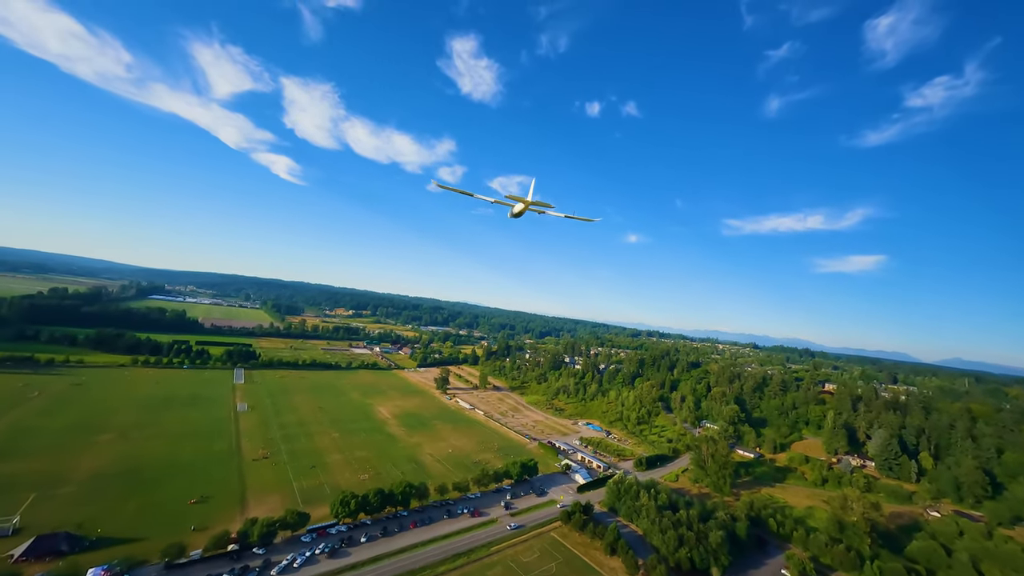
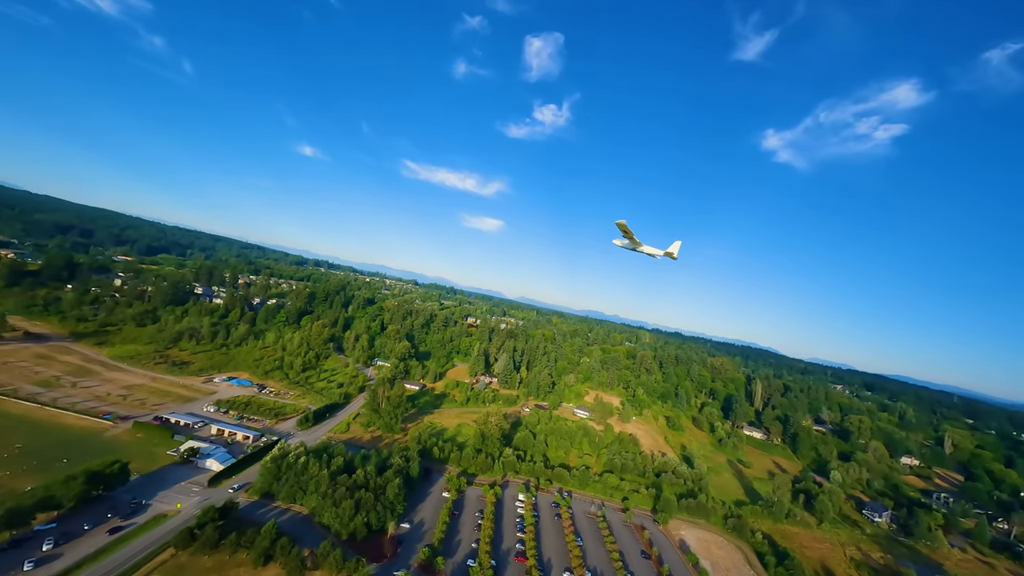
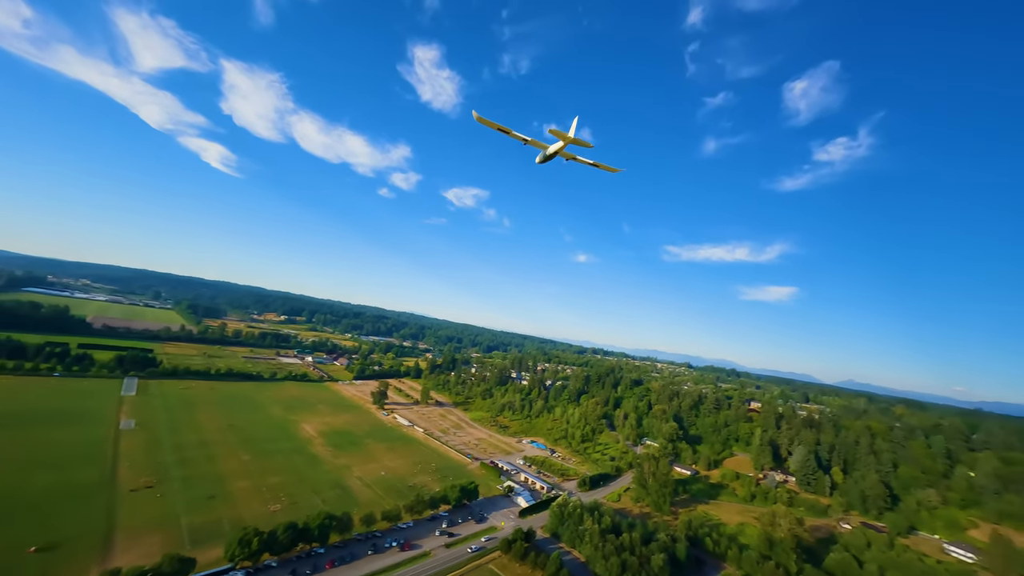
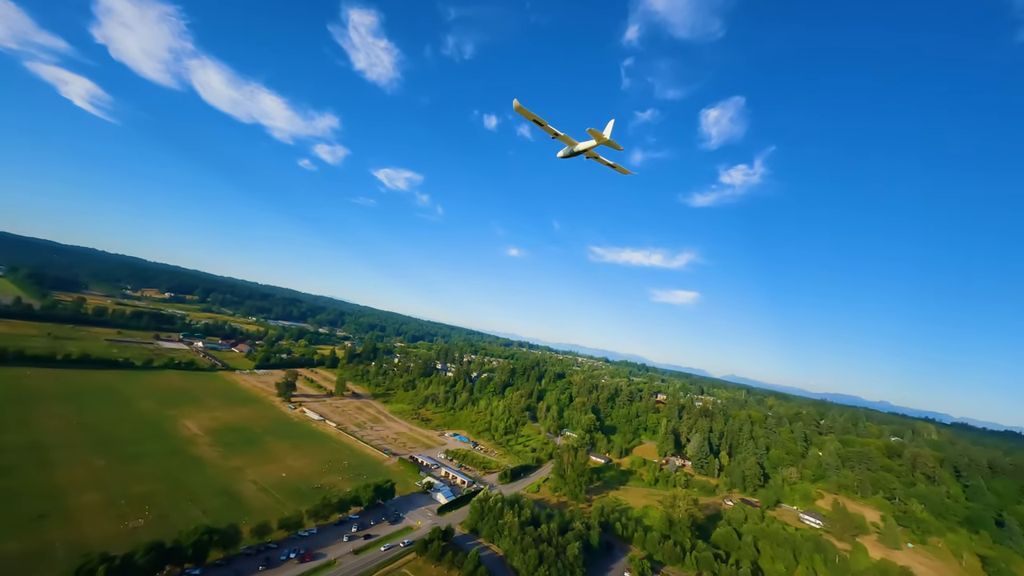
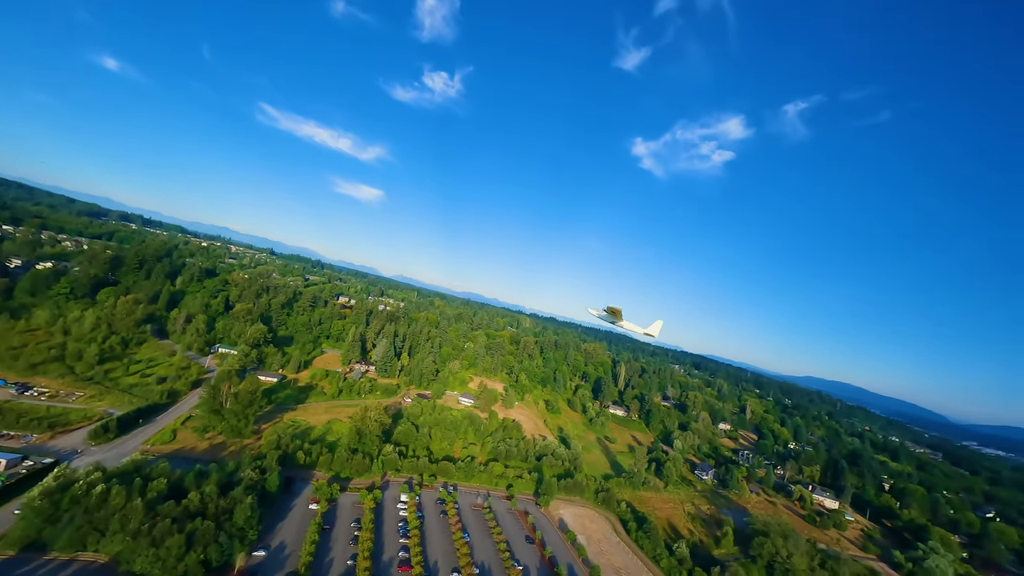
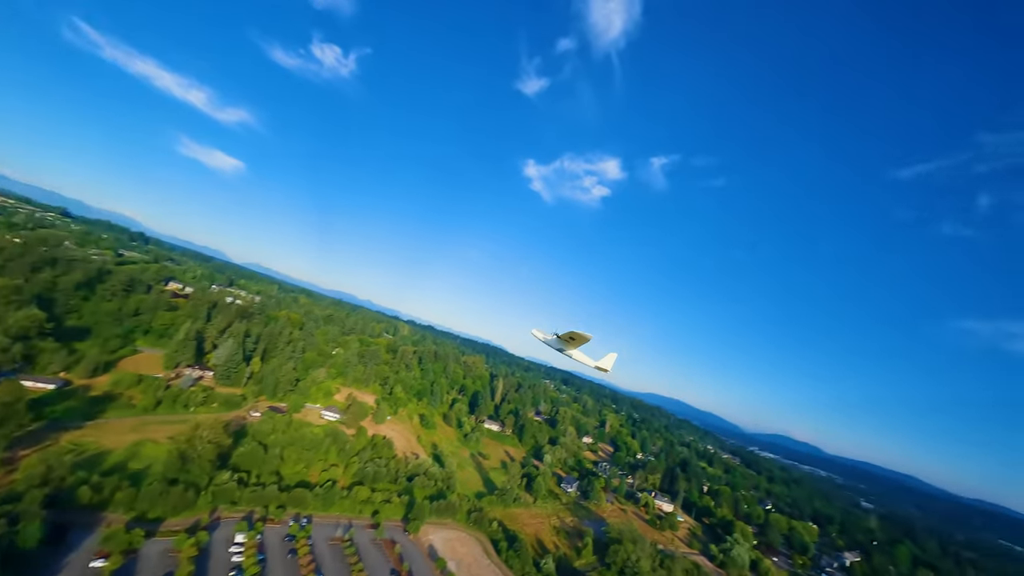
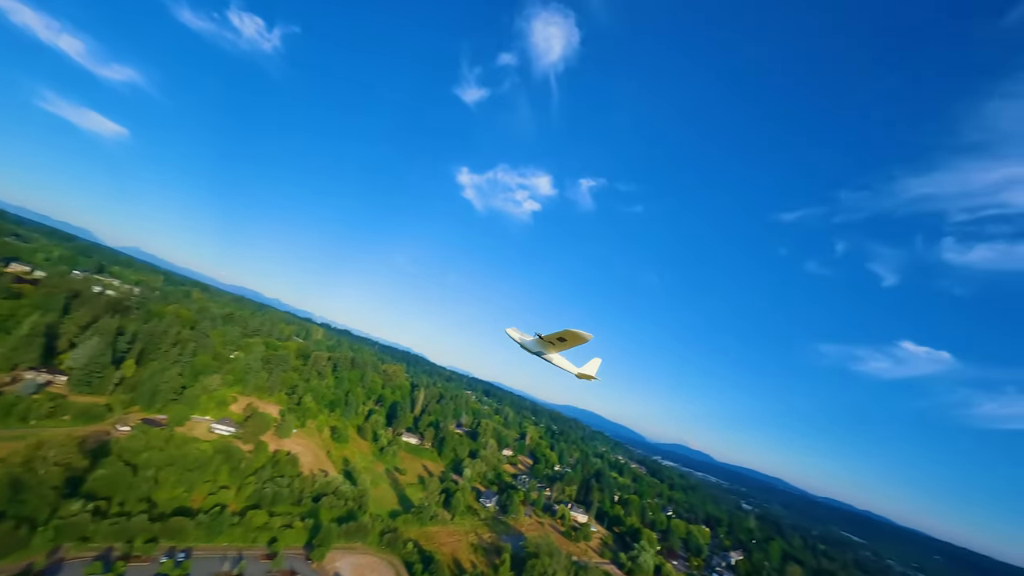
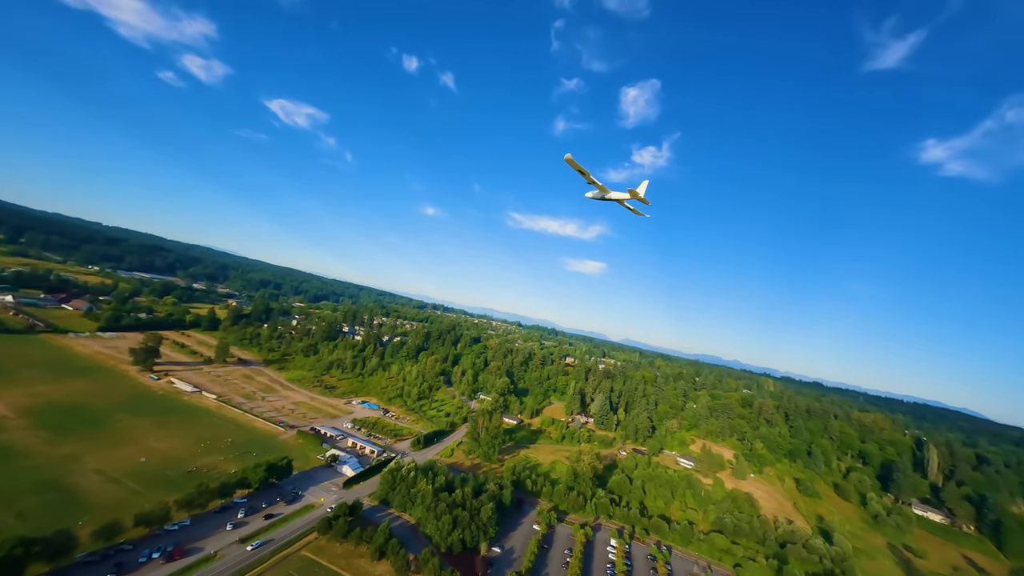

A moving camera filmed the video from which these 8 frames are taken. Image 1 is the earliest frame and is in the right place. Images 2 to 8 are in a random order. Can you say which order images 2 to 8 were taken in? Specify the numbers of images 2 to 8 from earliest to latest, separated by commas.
3, 4, 8, 2, 5, 6, 7
